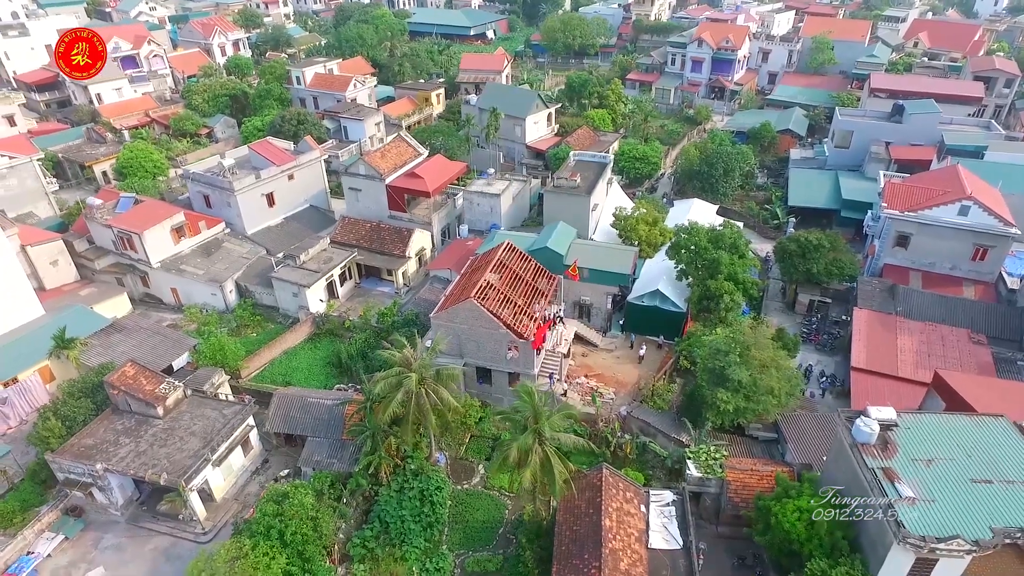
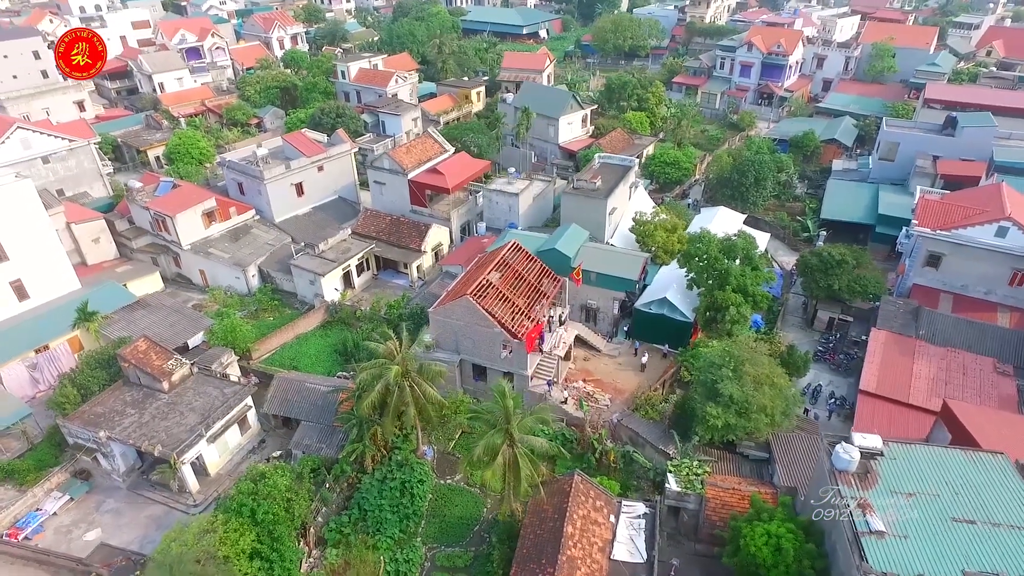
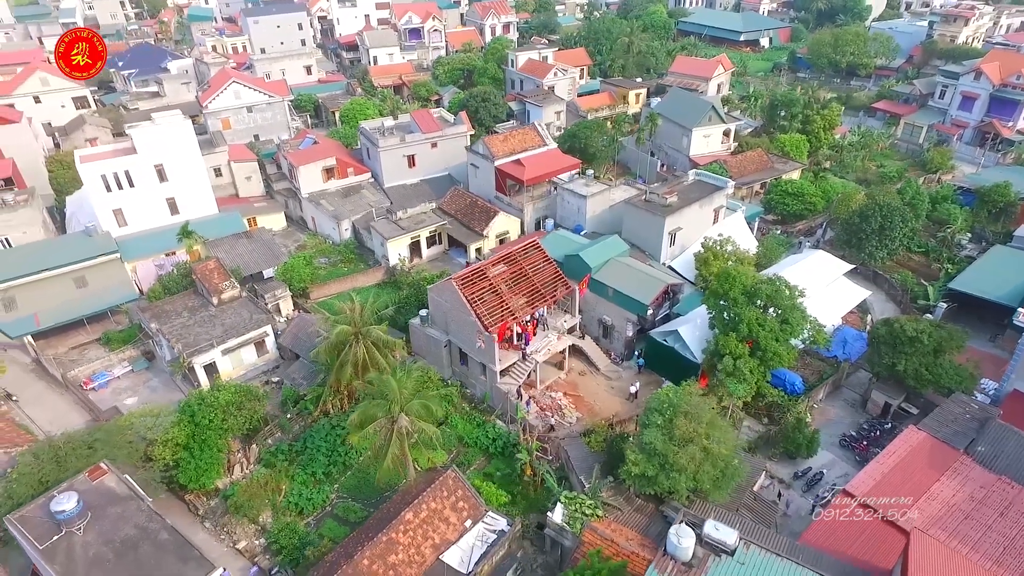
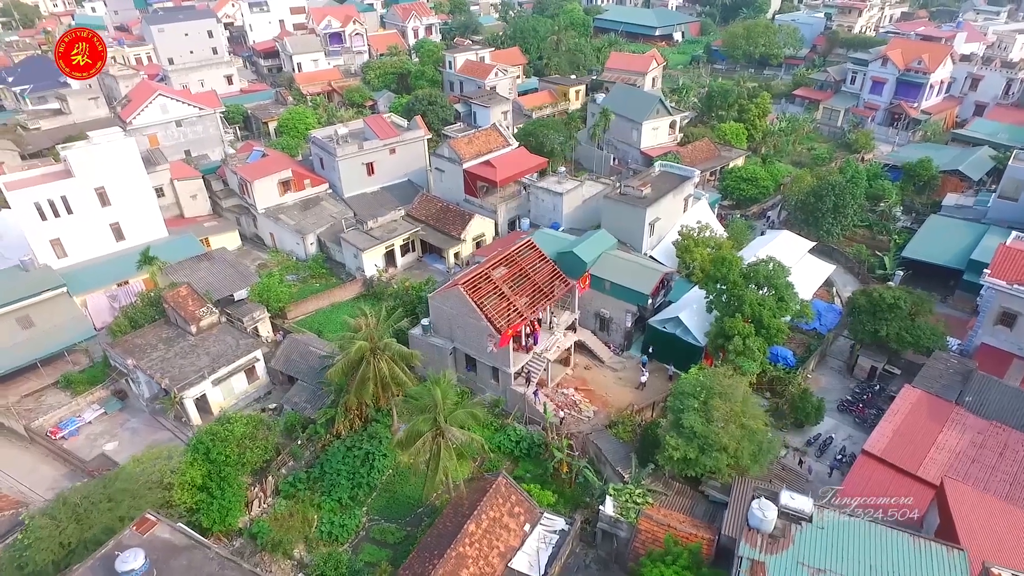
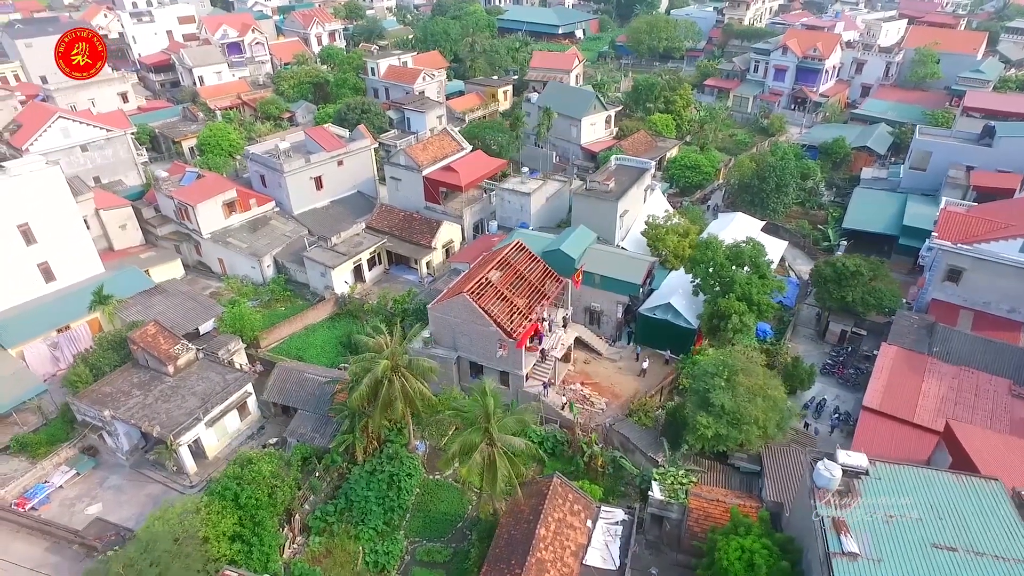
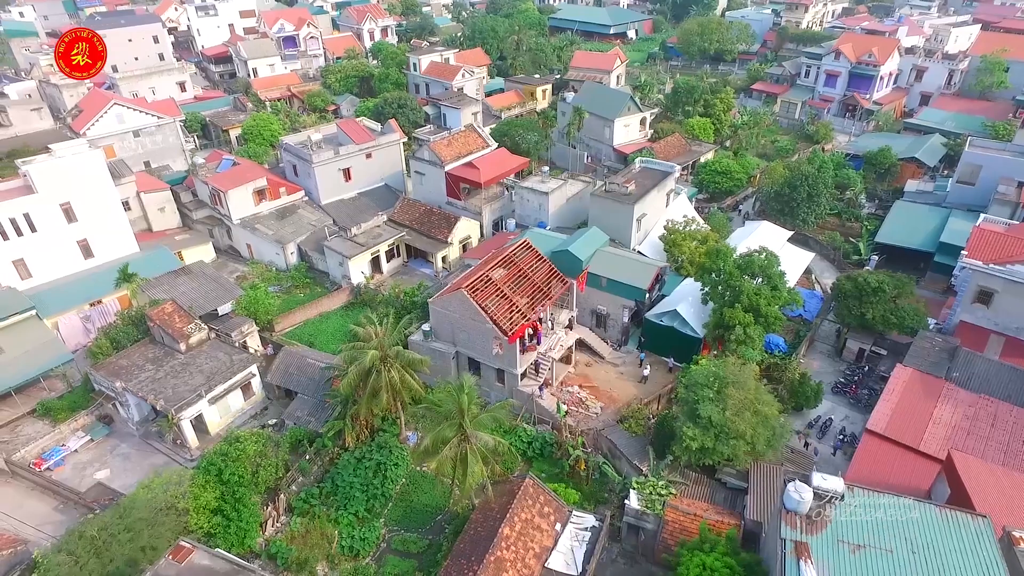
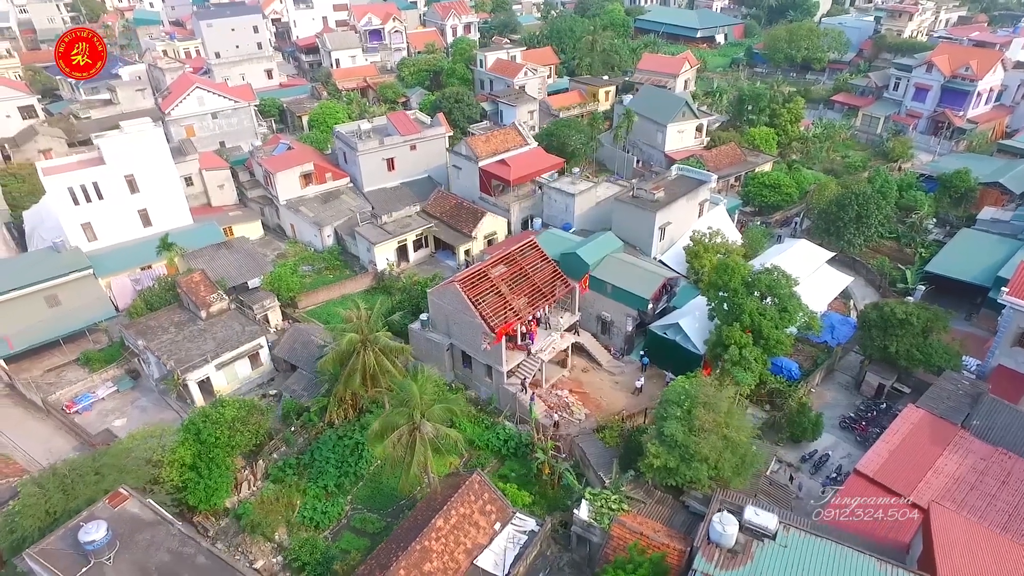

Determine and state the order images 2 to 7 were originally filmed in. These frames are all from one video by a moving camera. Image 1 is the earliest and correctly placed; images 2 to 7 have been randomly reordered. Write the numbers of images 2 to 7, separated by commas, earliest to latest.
2, 5, 6, 4, 7, 3
